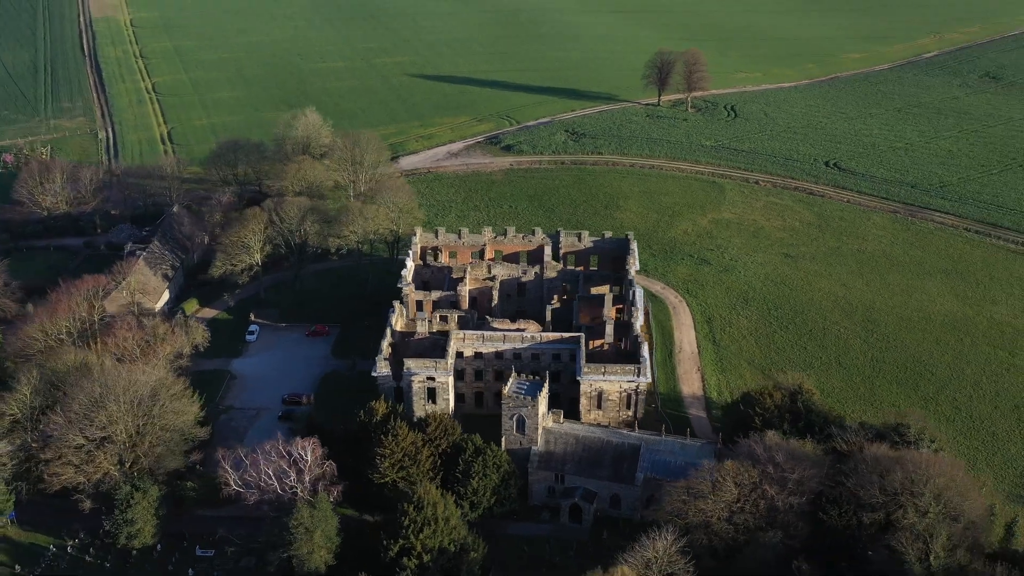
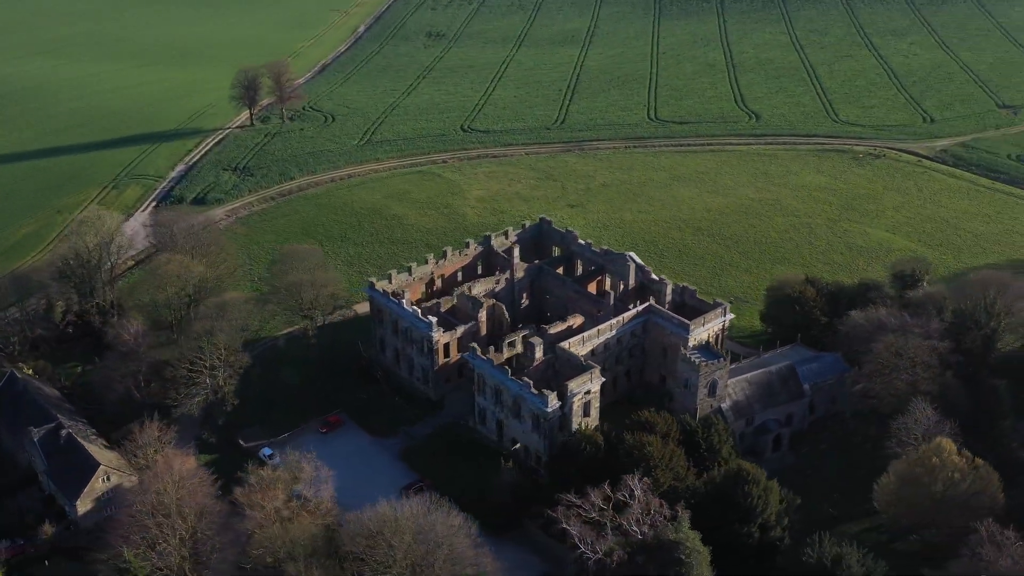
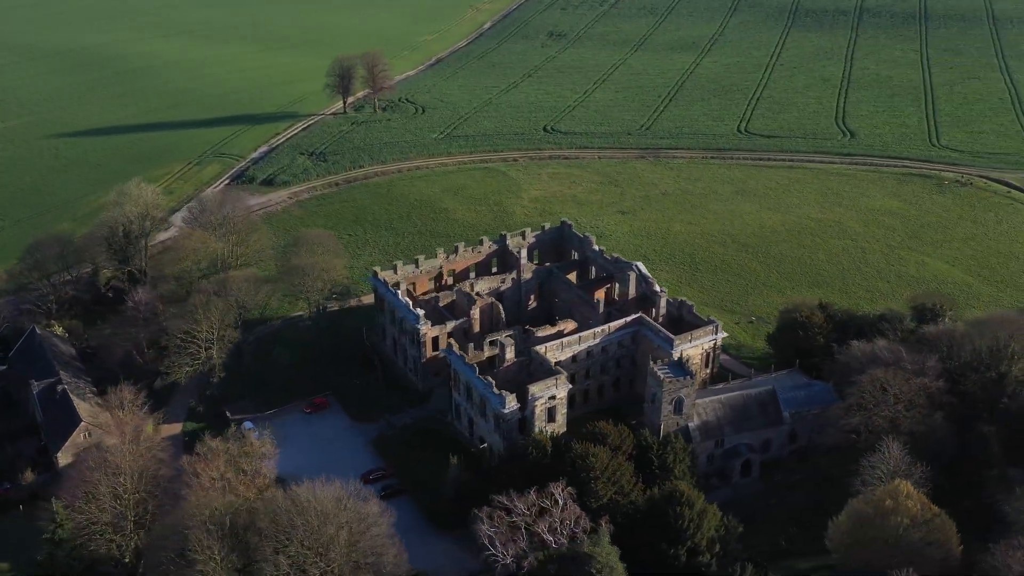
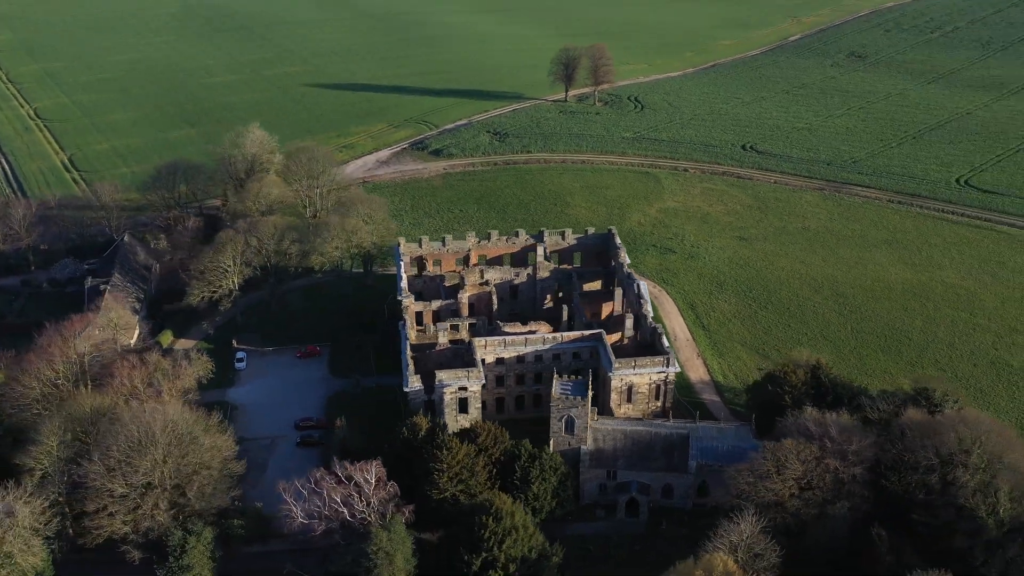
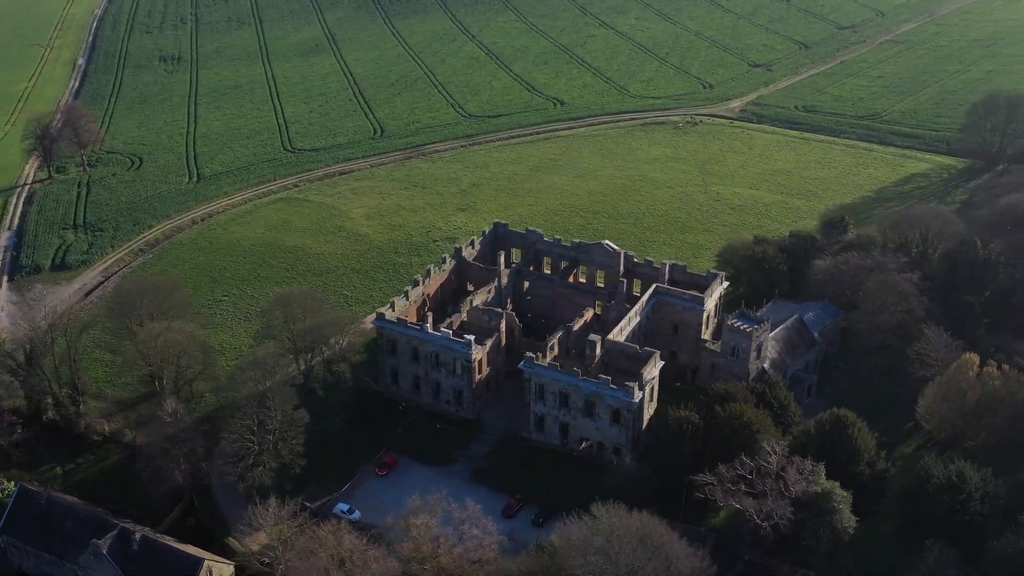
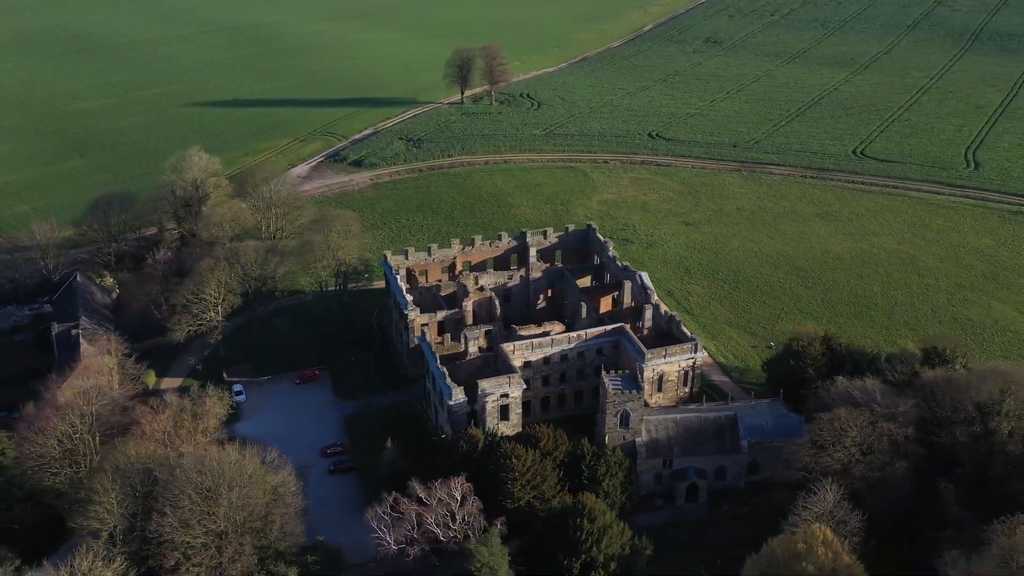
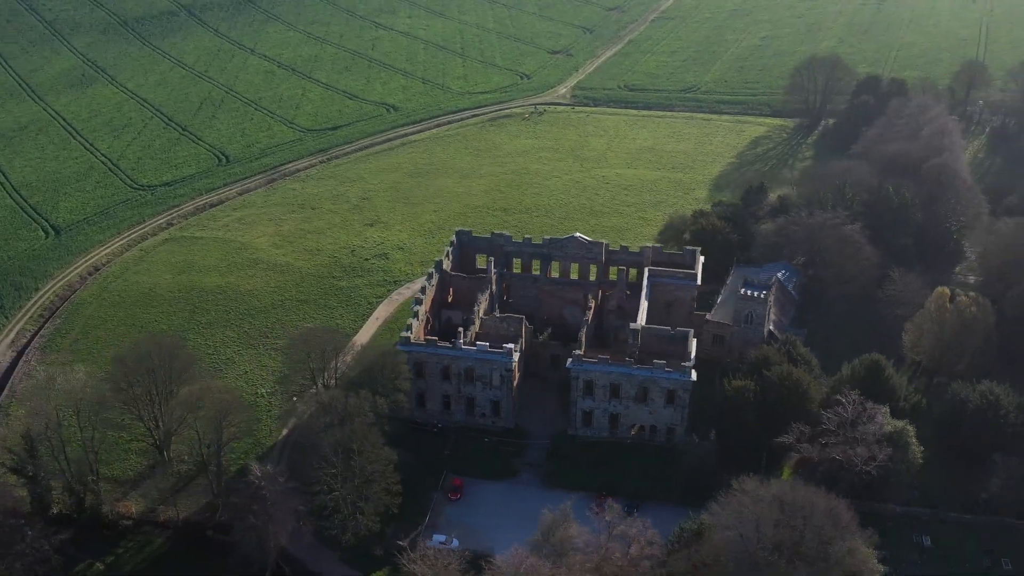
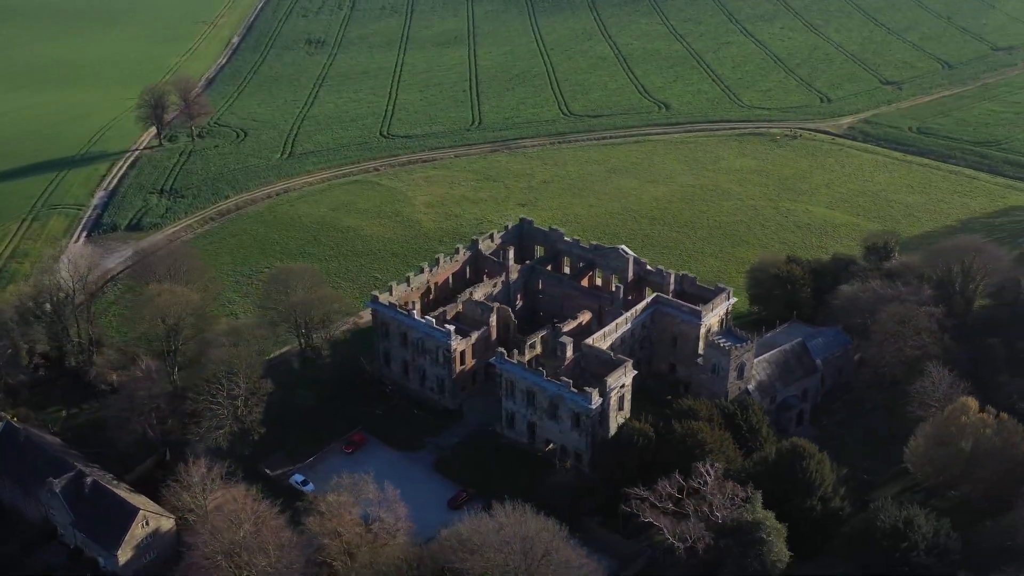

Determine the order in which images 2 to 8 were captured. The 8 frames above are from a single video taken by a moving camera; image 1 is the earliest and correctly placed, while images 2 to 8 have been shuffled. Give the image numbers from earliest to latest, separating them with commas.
4, 6, 3, 2, 8, 5, 7
